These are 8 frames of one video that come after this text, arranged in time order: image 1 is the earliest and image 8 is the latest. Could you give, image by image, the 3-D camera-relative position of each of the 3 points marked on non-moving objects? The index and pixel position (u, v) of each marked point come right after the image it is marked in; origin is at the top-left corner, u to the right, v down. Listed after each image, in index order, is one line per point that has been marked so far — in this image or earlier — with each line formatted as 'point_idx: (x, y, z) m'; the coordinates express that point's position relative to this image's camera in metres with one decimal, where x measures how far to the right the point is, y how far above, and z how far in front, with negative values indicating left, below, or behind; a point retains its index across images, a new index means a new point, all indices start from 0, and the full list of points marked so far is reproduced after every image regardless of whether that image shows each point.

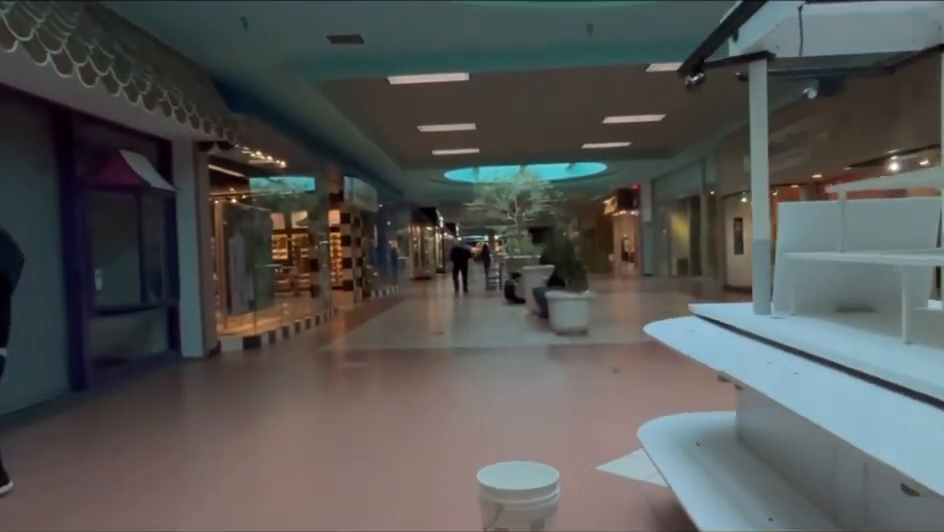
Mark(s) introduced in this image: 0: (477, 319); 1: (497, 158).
0: (+0.1, -0.9, +11.2) m
1: (+0.6, +2.6, +15.2) m
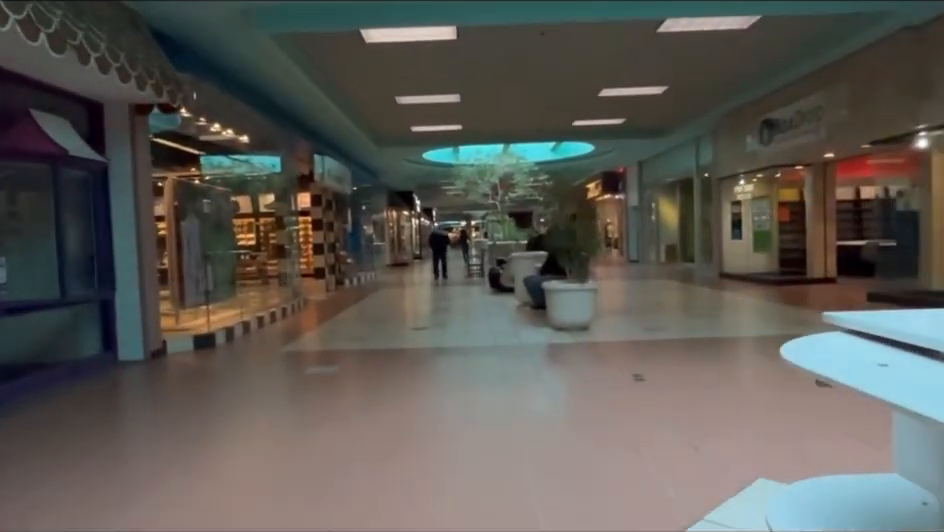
0: (-0.2, -0.7, +10.2) m
1: (+0.2, +2.9, +14.2) m
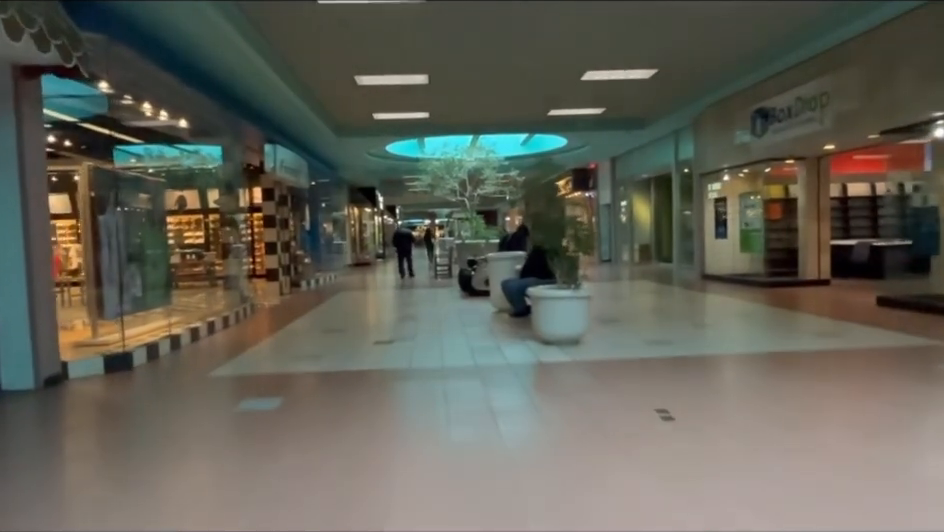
0: (-0.6, -0.7, +9.1) m
1: (-0.5, +2.8, +13.0) m
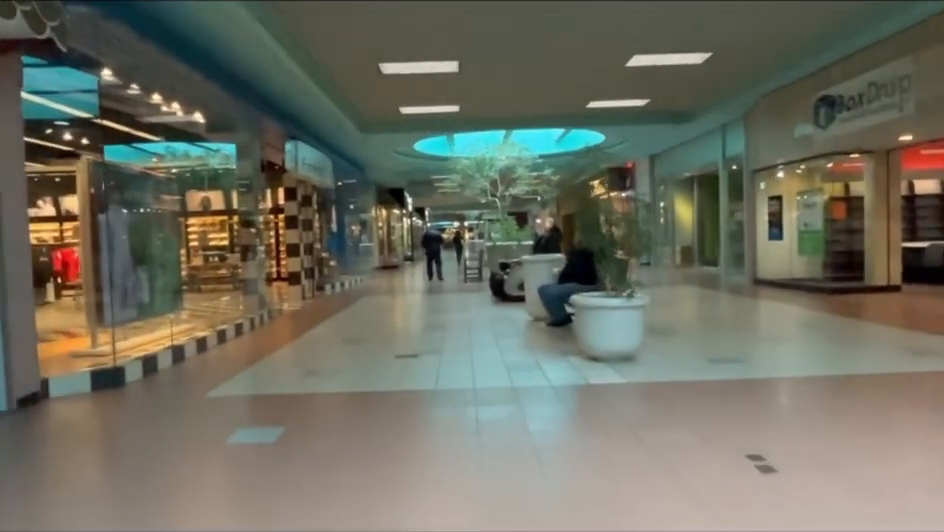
0: (-0.2, -0.8, +8.3) m
1: (+0.2, +2.8, +12.3) m
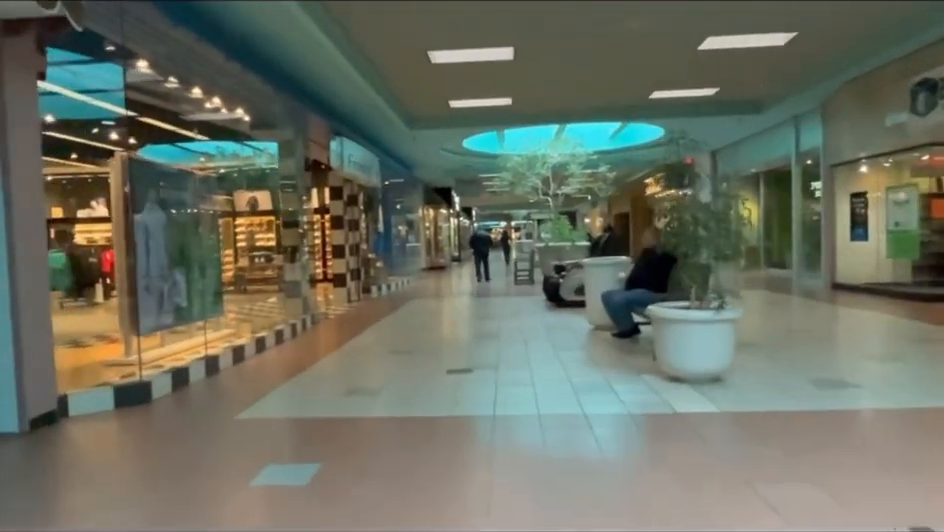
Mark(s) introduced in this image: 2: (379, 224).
0: (+0.5, -0.8, +7.7) m
1: (+1.1, +2.7, +11.6) m
2: (-2.4, +1.1, +16.7) m
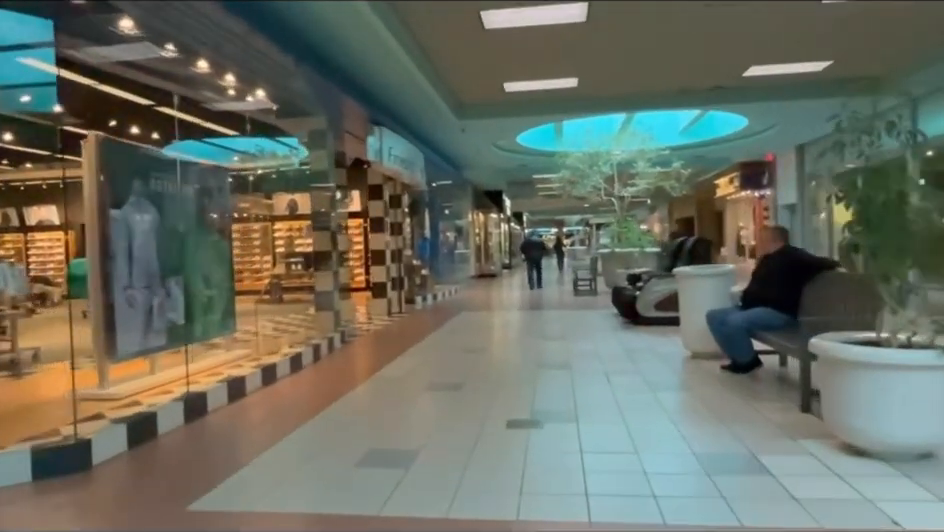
0: (+1.1, -0.9, +6.1) m
1: (+2.0, +2.6, +10.0) m
2: (-1.1, +0.9, +15.3) m
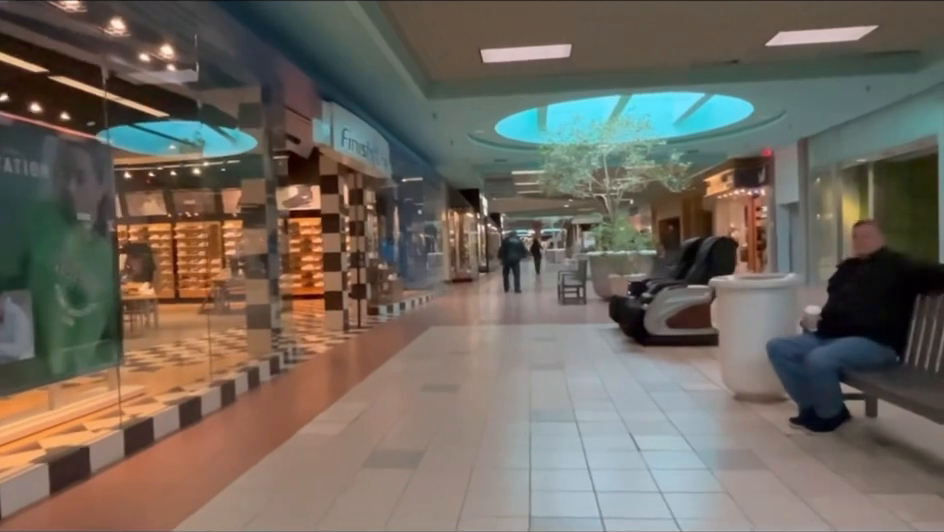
0: (+0.9, -1.0, +4.5) m
1: (+1.6, +2.5, +8.4) m
2: (-1.7, +0.8, +13.6) m
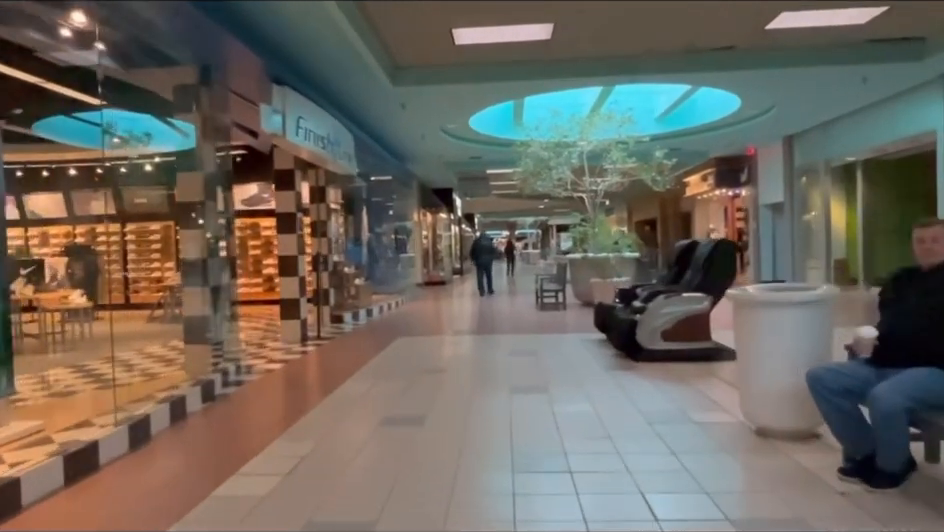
0: (+0.7, -1.0, +3.7) m
1: (+1.3, +2.5, +7.7) m
2: (-2.2, +0.7, +12.7) m
